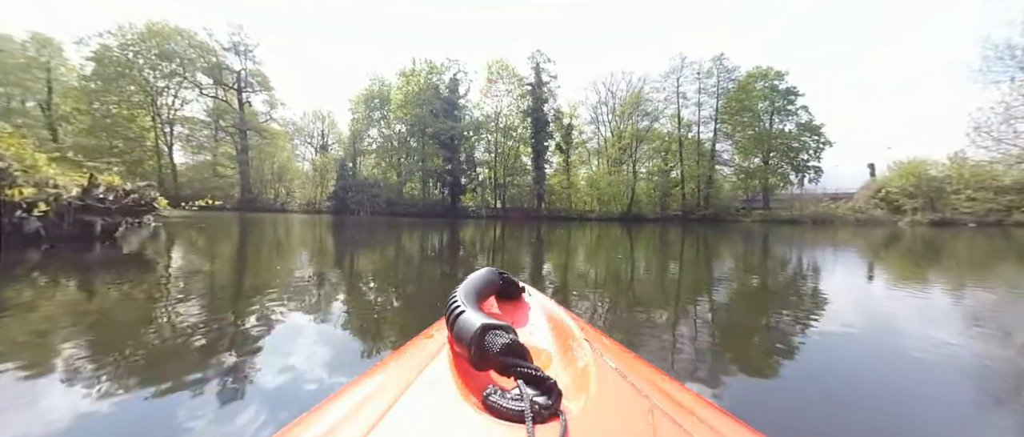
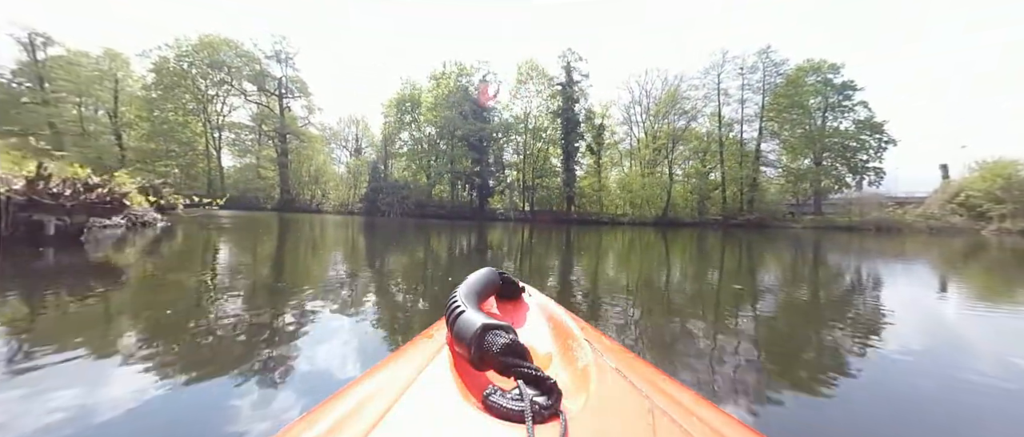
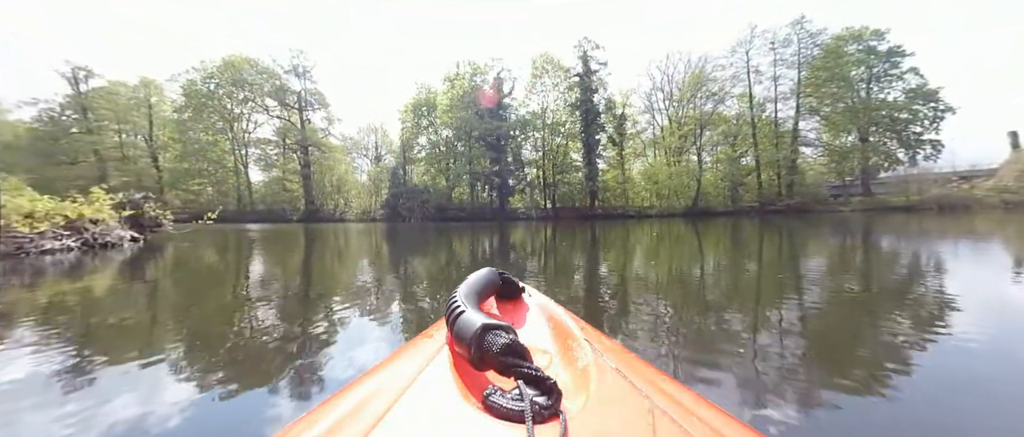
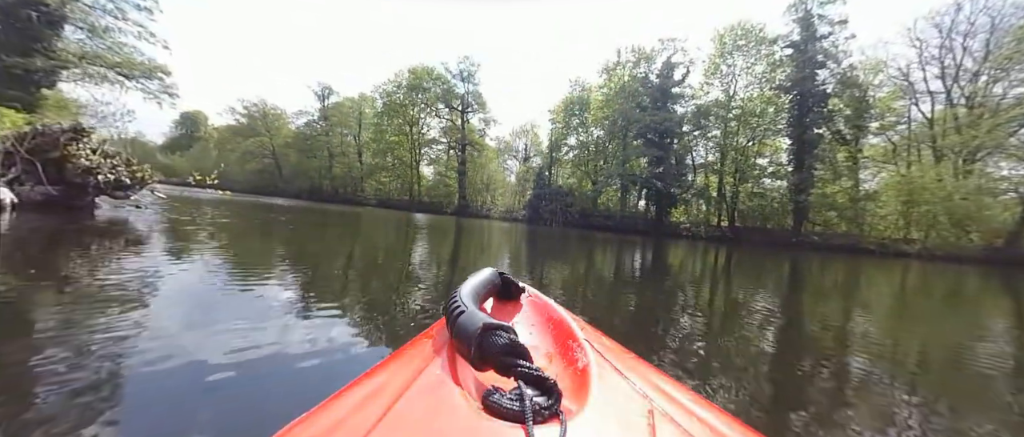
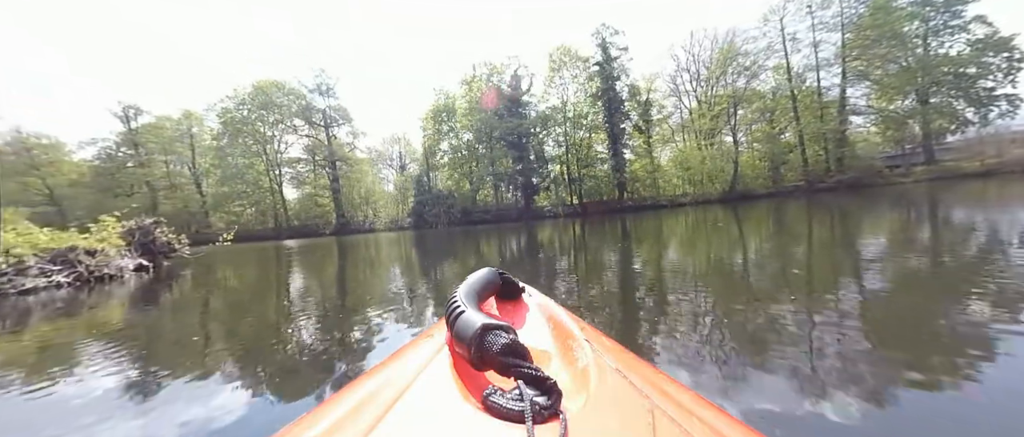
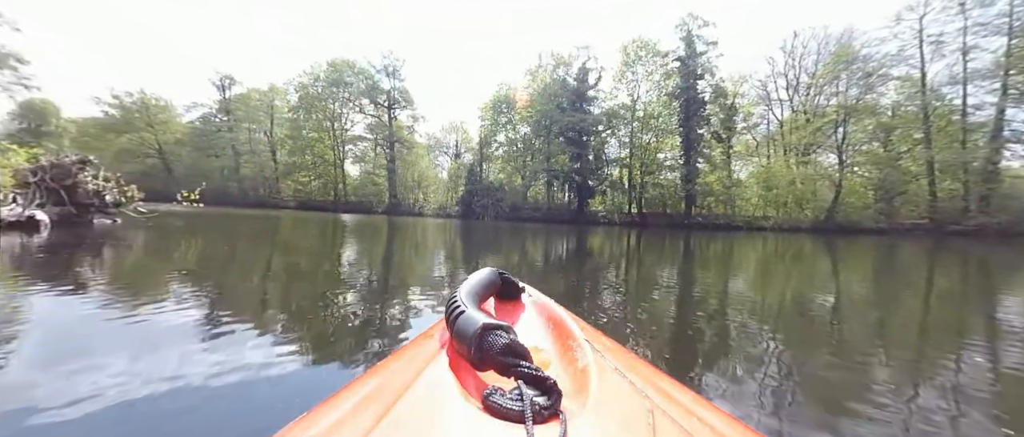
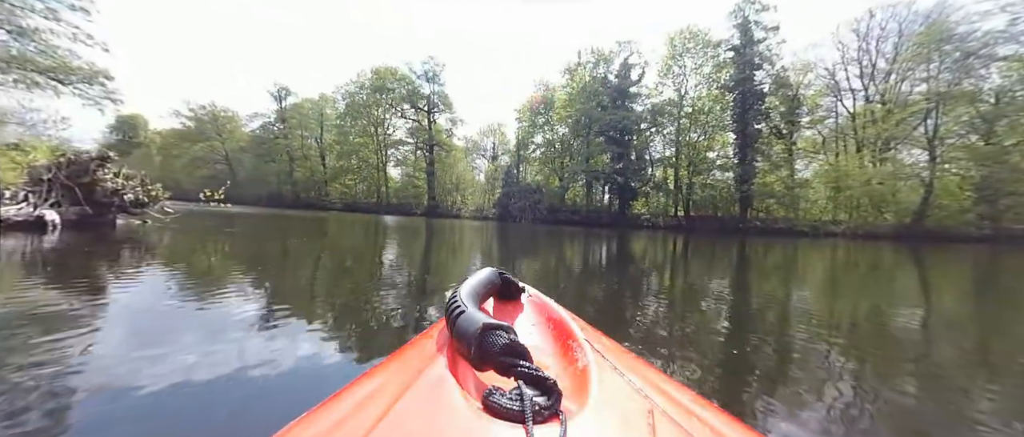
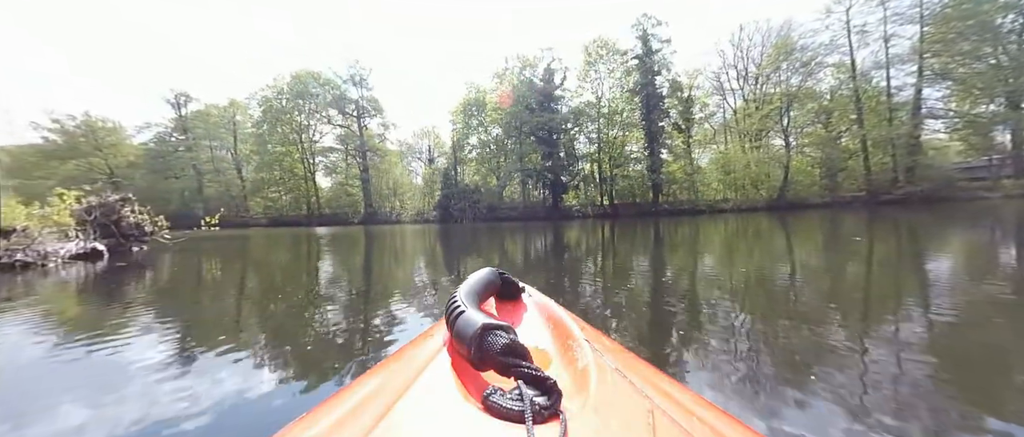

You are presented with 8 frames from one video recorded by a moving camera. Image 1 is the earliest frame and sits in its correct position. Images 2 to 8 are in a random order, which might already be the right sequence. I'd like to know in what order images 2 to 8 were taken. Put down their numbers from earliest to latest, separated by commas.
2, 3, 5, 8, 6, 7, 4
